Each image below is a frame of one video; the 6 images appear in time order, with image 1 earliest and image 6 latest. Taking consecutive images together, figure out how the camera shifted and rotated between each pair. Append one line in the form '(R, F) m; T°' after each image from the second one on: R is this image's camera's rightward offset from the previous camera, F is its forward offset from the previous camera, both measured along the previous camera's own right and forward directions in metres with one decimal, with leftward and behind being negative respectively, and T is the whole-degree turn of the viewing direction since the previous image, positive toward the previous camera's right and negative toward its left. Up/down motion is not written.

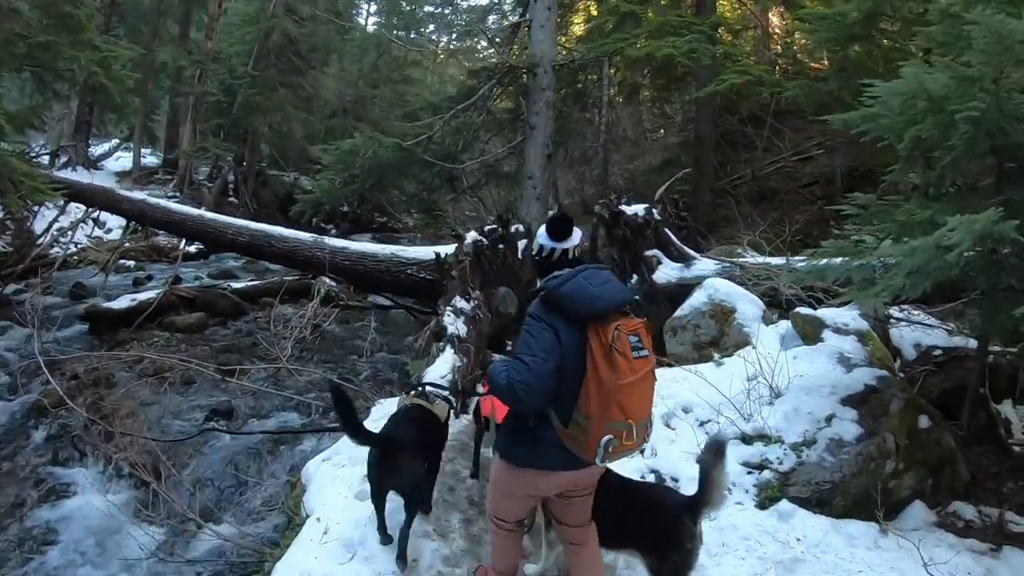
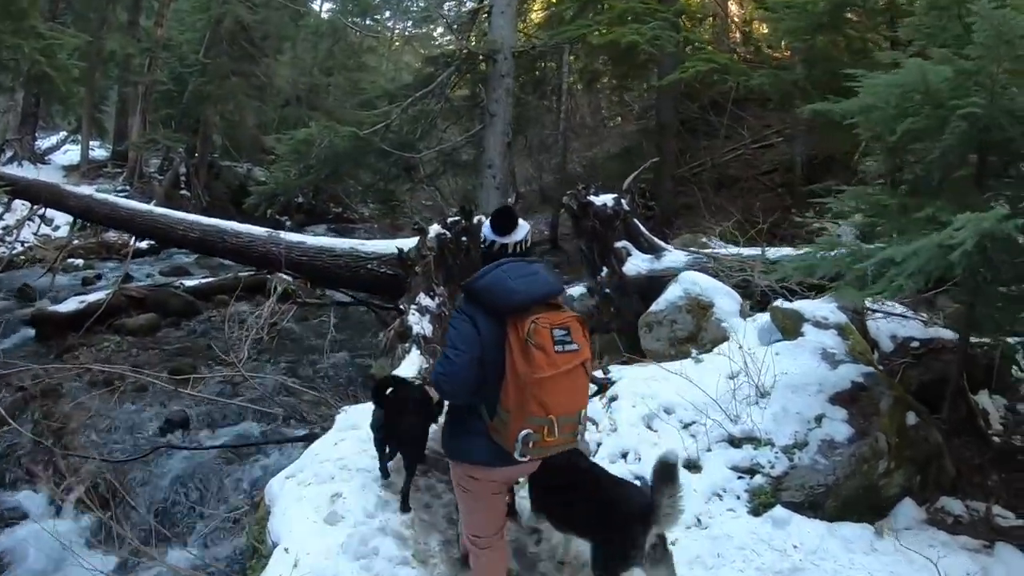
(-0.1, +0.3) m; +2°
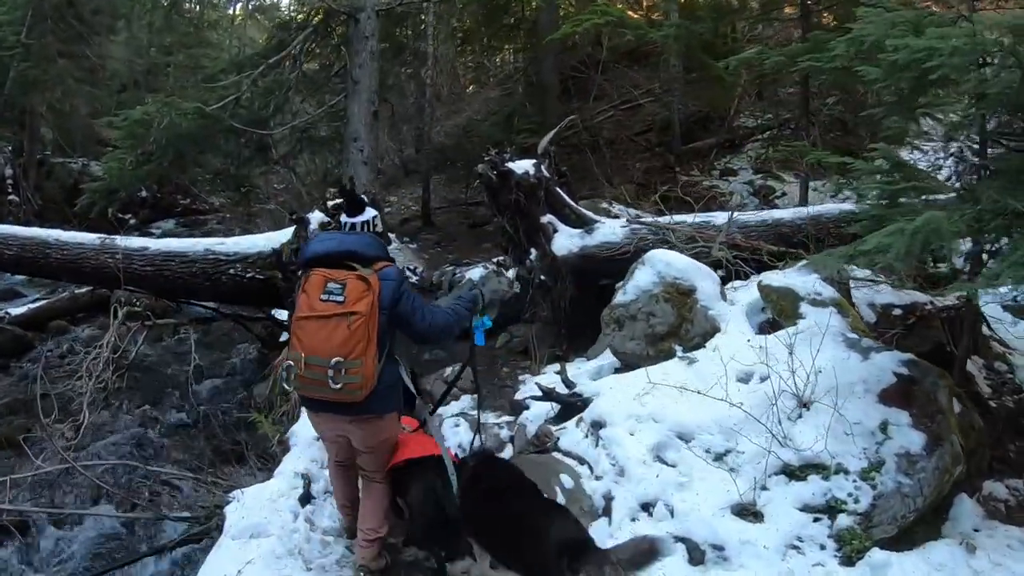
(-0.2, +1.5) m; +6°
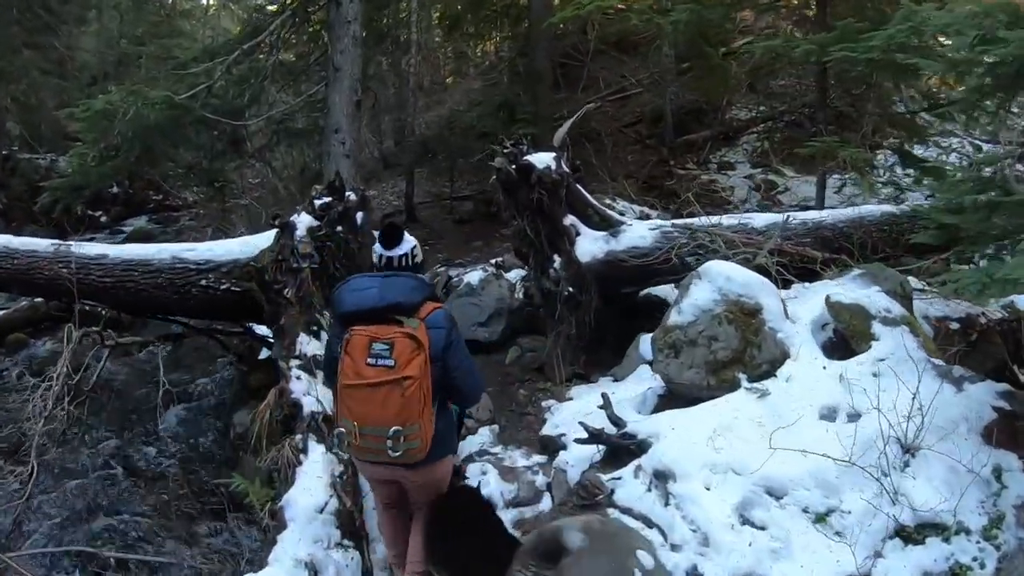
(-0.2, +0.8) m; +1°
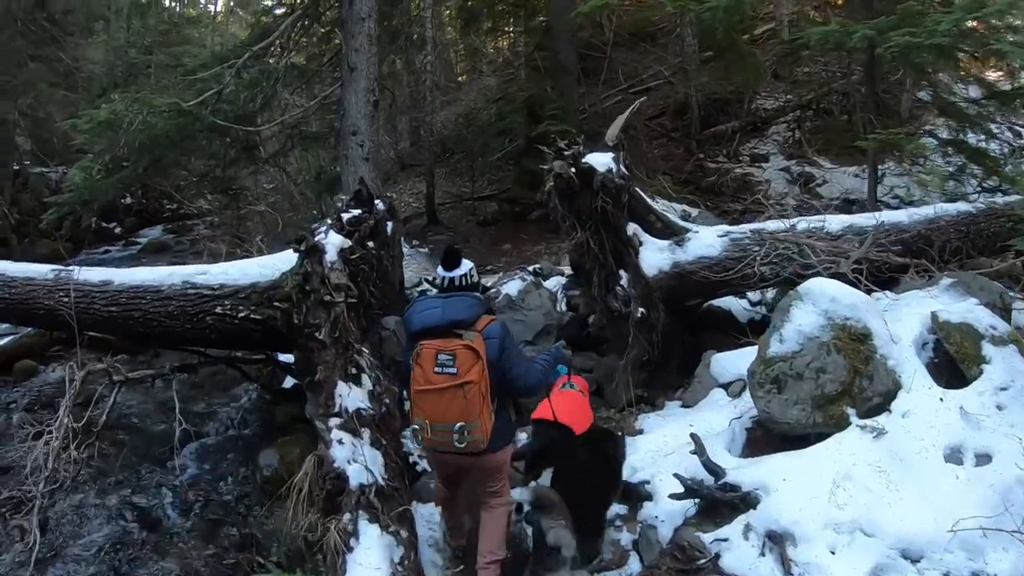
(-0.2, +0.7) m; -1°
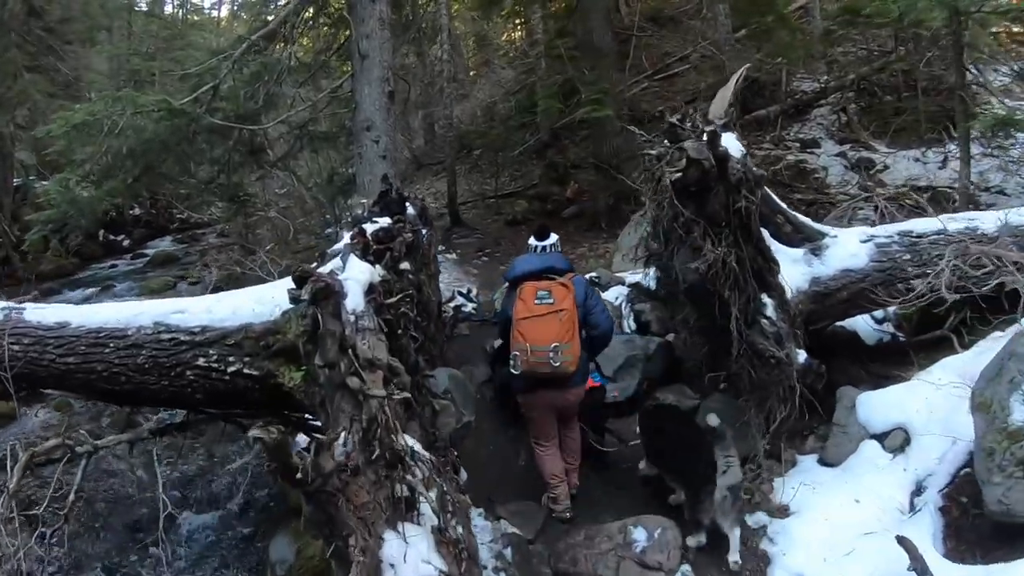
(-0.2, +1.3) m; -1°
